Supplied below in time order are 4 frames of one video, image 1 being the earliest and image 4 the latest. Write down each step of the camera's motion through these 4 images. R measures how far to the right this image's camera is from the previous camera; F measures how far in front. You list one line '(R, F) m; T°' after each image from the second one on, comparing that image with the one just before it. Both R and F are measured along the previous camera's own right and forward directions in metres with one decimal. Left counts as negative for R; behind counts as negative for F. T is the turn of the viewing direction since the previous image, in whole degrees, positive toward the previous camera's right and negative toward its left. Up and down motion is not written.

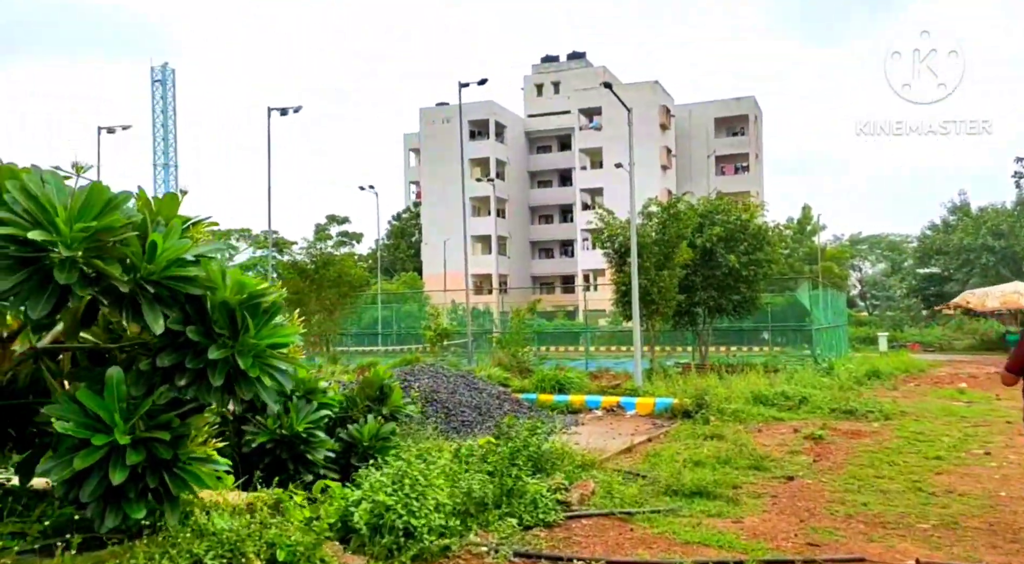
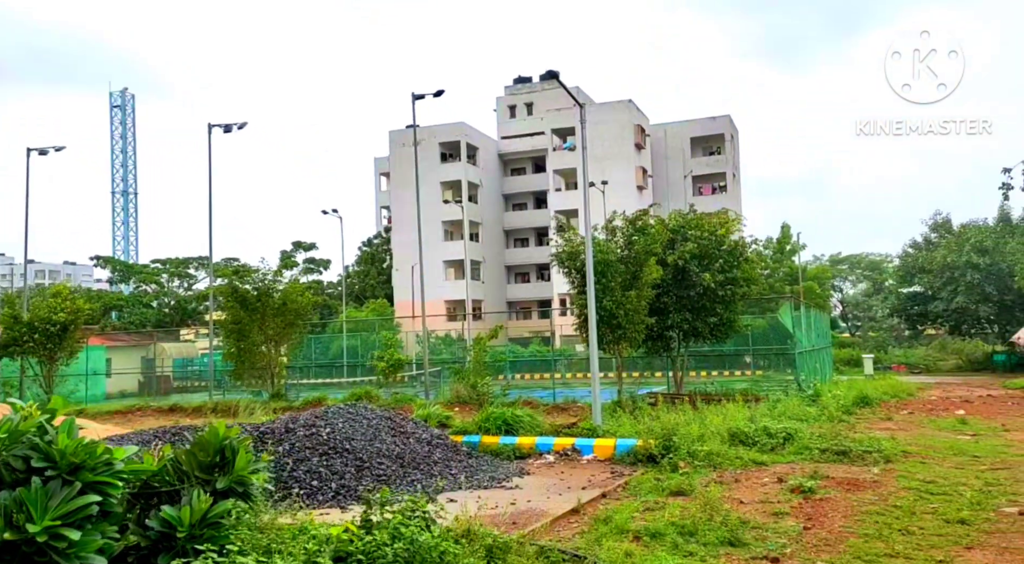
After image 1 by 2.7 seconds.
(+0.6, +2.0) m; +1°
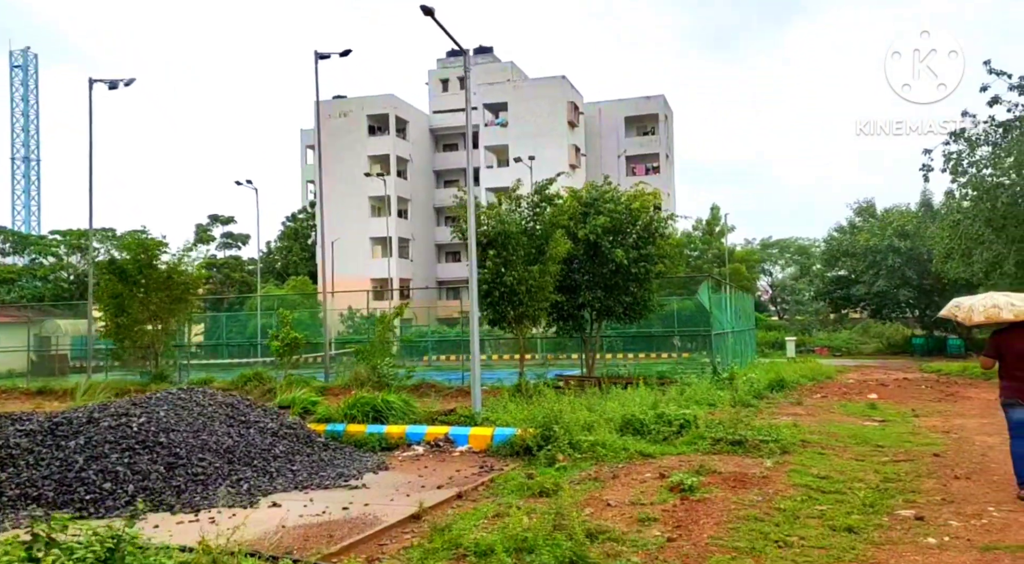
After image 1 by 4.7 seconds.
(+0.8, +1.3) m; +3°
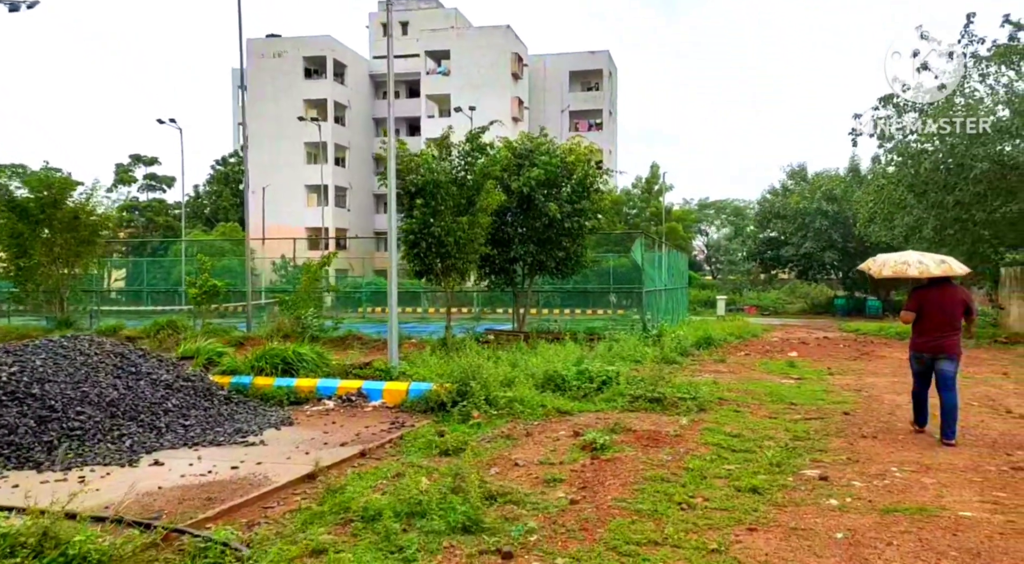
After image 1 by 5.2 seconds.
(+0.2, +0.5) m; +3°
